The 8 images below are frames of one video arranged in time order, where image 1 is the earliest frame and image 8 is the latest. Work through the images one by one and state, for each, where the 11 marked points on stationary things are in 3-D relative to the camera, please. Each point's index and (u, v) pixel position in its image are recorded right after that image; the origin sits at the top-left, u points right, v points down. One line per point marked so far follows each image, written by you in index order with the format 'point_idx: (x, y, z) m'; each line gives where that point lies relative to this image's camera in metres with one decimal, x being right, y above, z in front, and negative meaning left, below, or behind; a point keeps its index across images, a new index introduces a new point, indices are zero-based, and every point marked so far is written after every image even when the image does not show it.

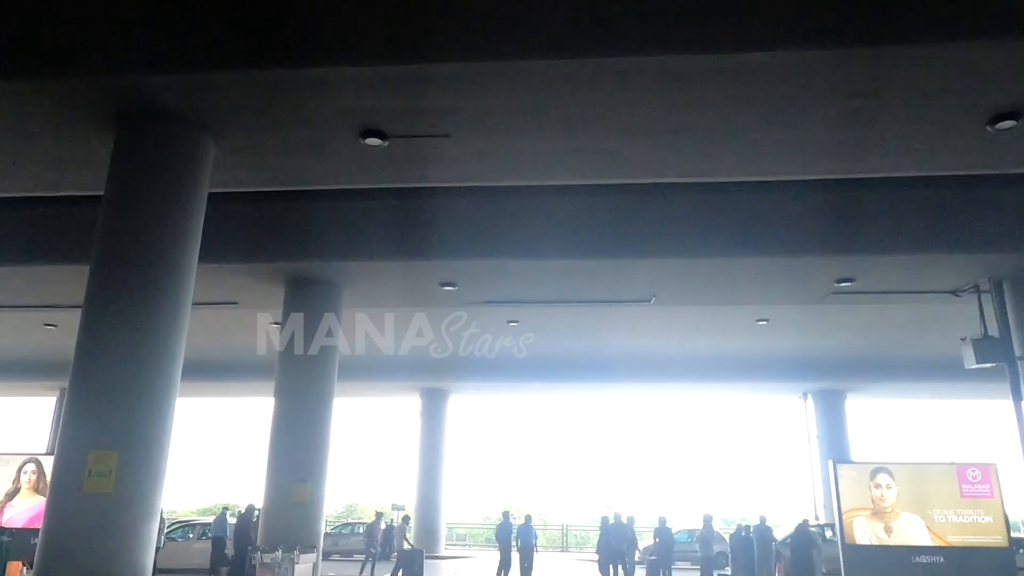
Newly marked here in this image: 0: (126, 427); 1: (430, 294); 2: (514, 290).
0: (-4.5, -1.6, +8.8) m
1: (-1.6, -0.1, +15.0) m
2: (+0.1, 0.0, +14.9) m
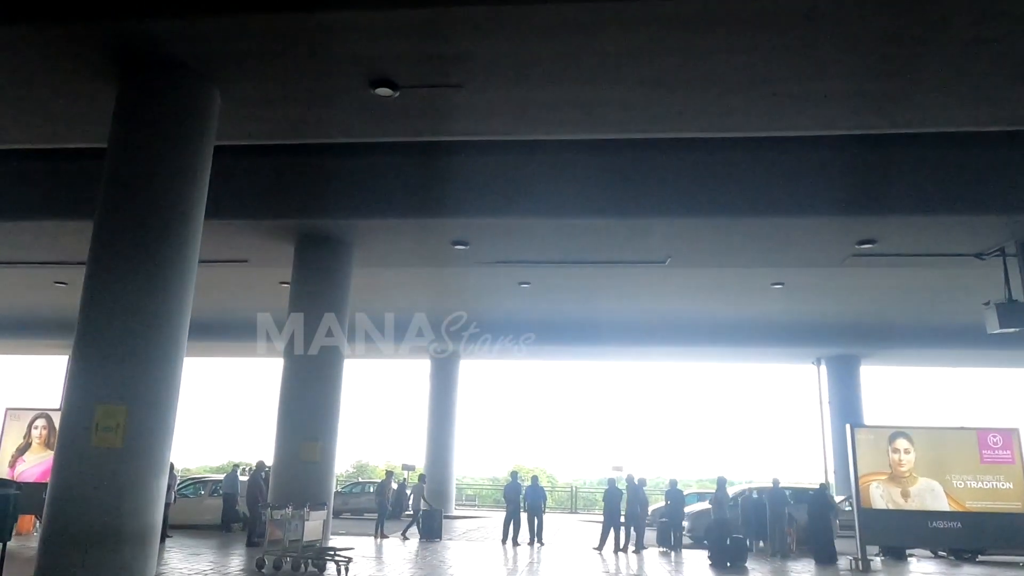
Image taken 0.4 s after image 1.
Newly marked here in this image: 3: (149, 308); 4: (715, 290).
0: (-4.4, -1.1, +8.7) m
1: (-1.3, +0.7, +14.8) m
2: (+0.3, +0.7, +14.7) m
3: (-4.3, -0.2, +8.9) m
4: (+5.0, -0.1, +19.0) m
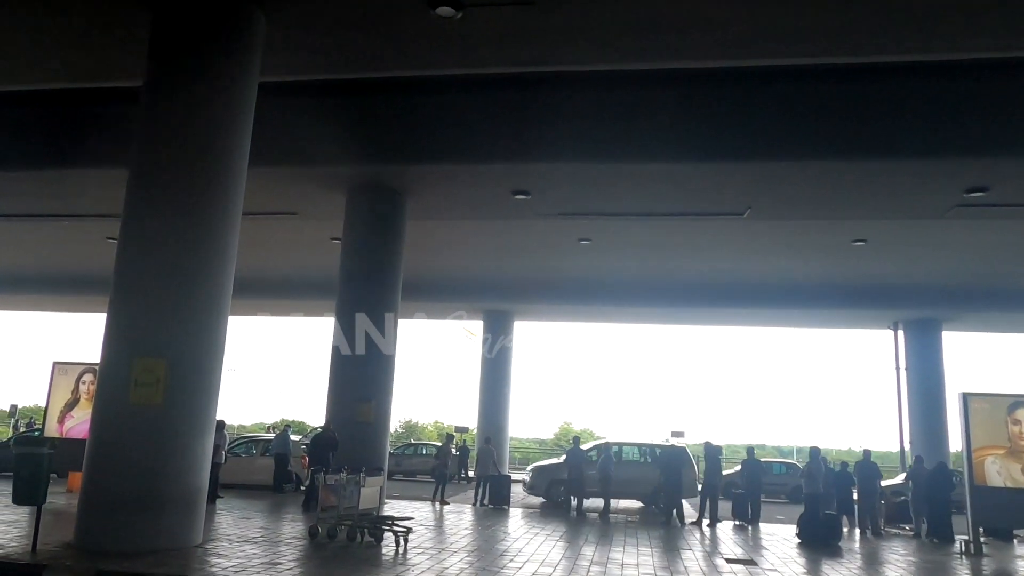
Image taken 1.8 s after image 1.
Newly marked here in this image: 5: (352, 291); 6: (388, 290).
0: (-3.6, -0.5, +8.0) m
1: (-0.2, +1.5, +13.8) m
2: (+1.5, +1.6, +13.6) m
3: (-3.5, +0.4, +8.2) m
4: (+6.5, +0.9, +17.7) m
5: (-2.8, 0.0, +13.4) m
6: (-2.2, 0.0, +13.5) m
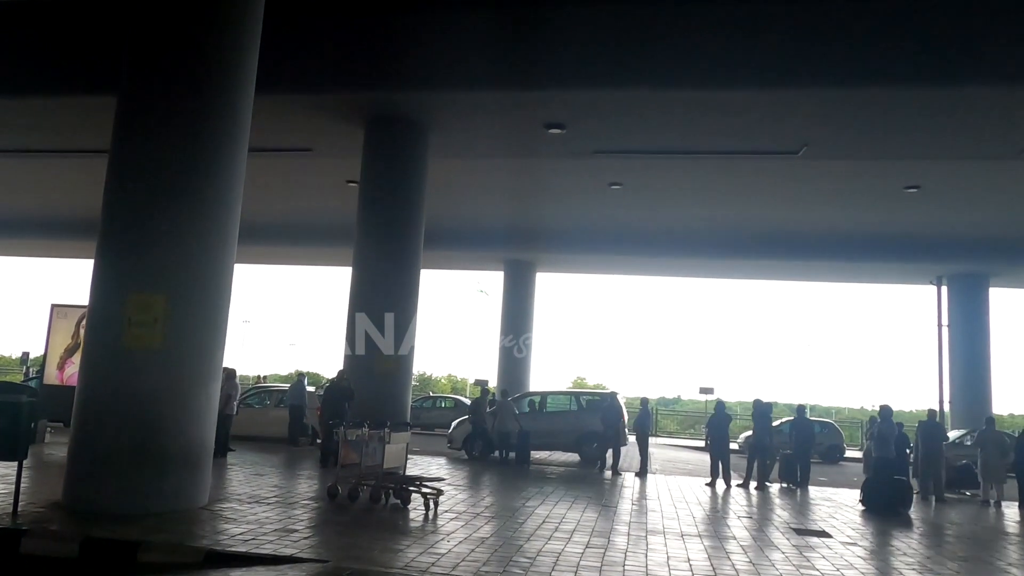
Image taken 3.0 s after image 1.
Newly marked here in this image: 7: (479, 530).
0: (-3.2, +0.1, +7.1) m
1: (+0.4, +2.5, +12.7) m
2: (+2.0, +2.5, +12.5) m
3: (-3.1, +1.0, +7.2) m
4: (+7.1, +2.0, +16.5) m
5: (-2.3, +0.9, +12.4) m
6: (-1.7, +0.9, +12.5) m
7: (-0.3, -2.1, +6.4) m
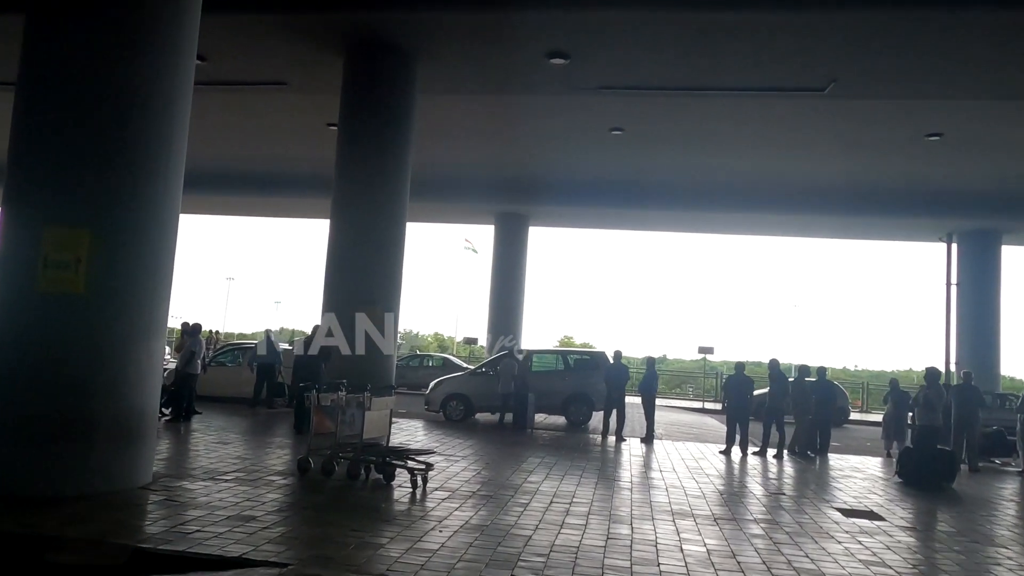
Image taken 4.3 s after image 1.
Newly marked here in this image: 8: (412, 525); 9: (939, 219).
0: (-3.1, +0.6, +5.9) m
1: (+0.3, +3.3, +11.5) m
2: (+1.9, +3.2, +11.2) m
3: (-3.0, +1.5, +6.0) m
4: (+6.9, +2.9, +15.4) m
5: (-2.4, +1.7, +11.2) m
6: (-1.8, +1.7, +11.3) m
7: (-0.3, -1.6, +5.4) m
8: (-0.7, -1.6, +4.9) m
9: (+11.2, +1.8, +19.8) m
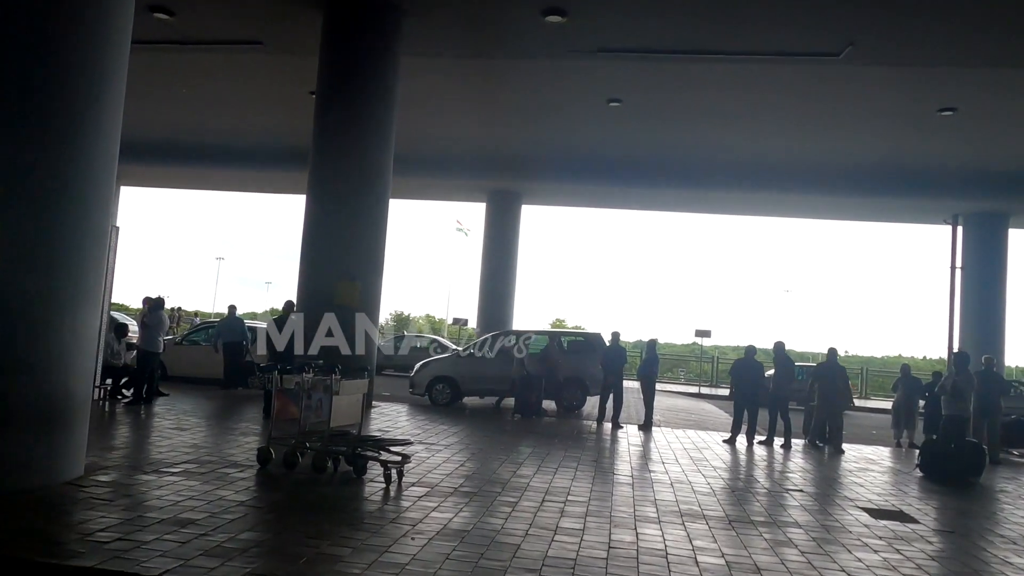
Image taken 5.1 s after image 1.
0: (-3.2, +0.9, +5.1) m
1: (+0.2, +3.6, +10.7) m
2: (+1.8, +3.6, +10.4) m
3: (-3.1, +1.8, +5.2) m
4: (+6.8, +3.3, +14.6) m
5: (-2.5, +2.0, +10.4) m
6: (-1.9, +2.1, +10.5) m
7: (-0.3, -1.4, +4.7) m
8: (-0.7, -1.4, +4.2) m
9: (+11.0, +2.2, +19.1) m
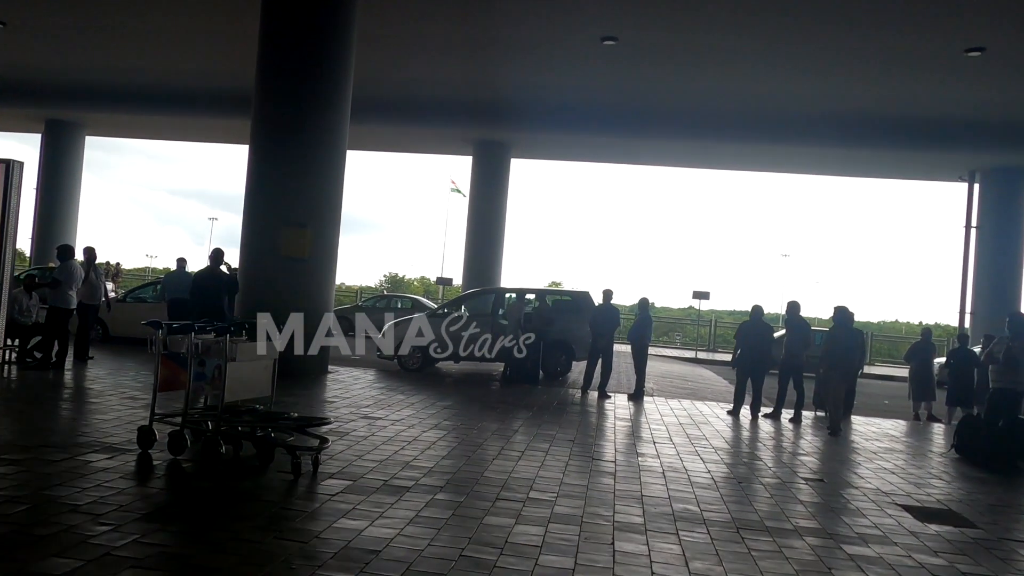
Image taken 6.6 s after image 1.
0: (-3.5, +1.2, +3.9) m
1: (-0.1, +4.2, +9.3) m
2: (+1.6, +4.1, +9.1) m
3: (-3.4, +2.1, +3.9) m
4: (+6.5, +4.1, +13.3) m
5: (-2.8, +2.7, +9.1) m
6: (-2.2, +2.7, +9.2) m
7: (-0.6, -1.1, +3.6) m
8: (-1.0, -1.1, +3.1) m
9: (+10.7, +3.2, +17.8) m
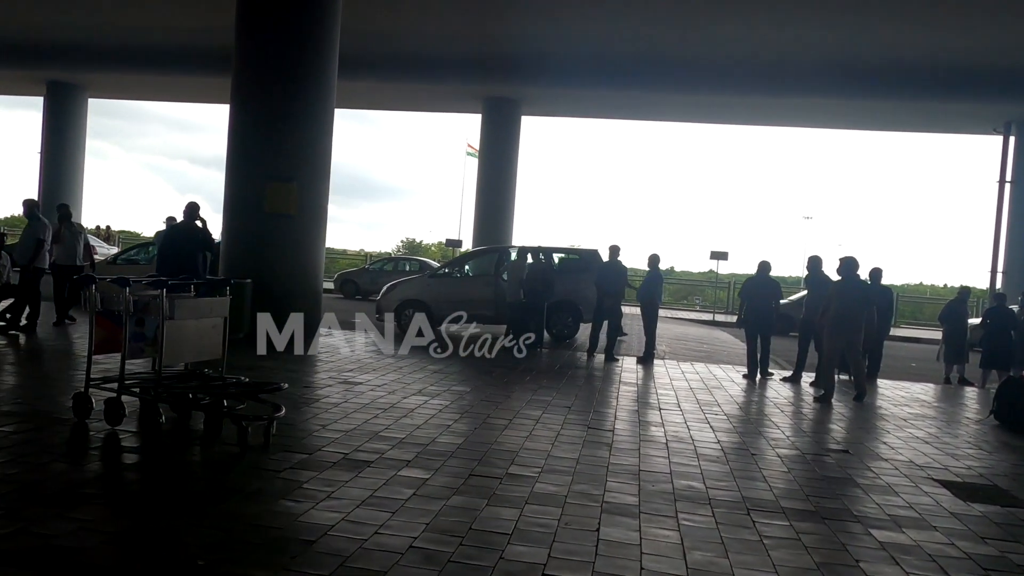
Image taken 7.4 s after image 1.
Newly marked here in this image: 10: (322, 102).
0: (-3.6, +1.5, +3.3) m
1: (-0.1, +4.7, +8.5) m
2: (+1.6, +4.6, +8.3) m
3: (-3.5, +2.4, +3.3) m
4: (+6.6, +4.8, +12.3) m
5: (-2.8, +3.1, +8.5) m
6: (-2.2, +3.1, +8.6) m
7: (-0.8, -0.9, +3.1) m
8: (-1.2, -0.9, +2.6) m
9: (+10.9, +4.1, +16.8) m
10: (-2.1, +2.2, +8.9) m
